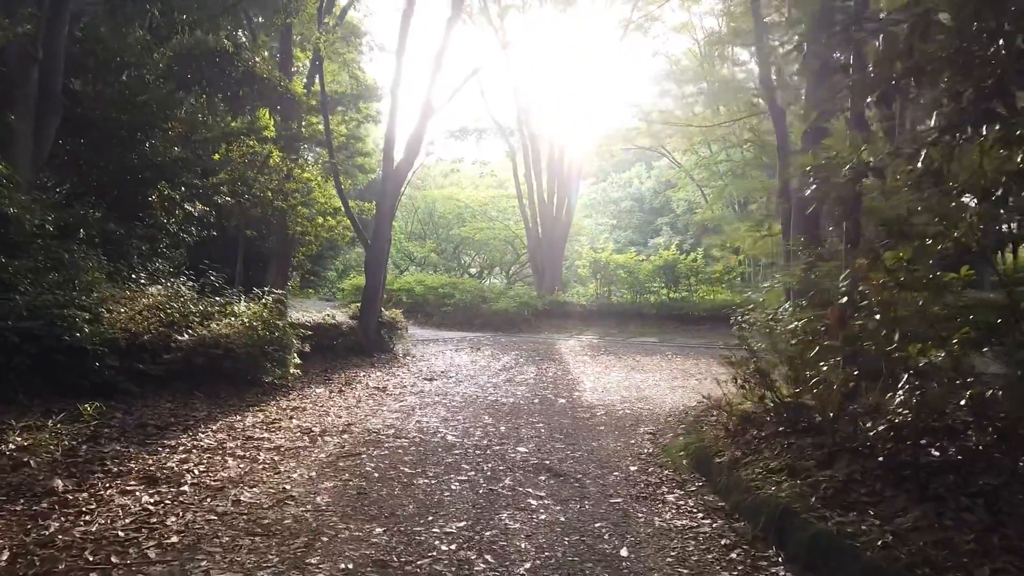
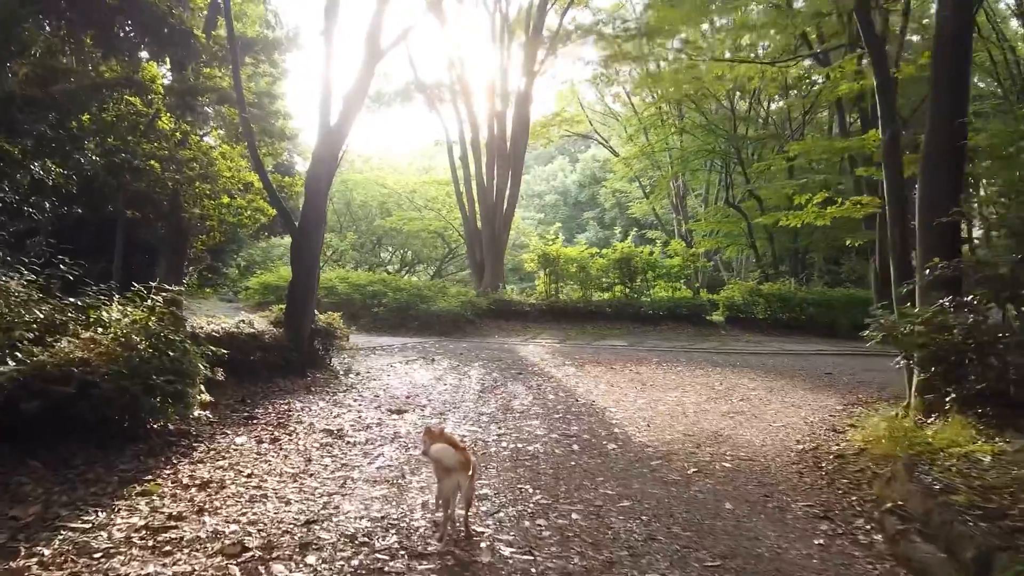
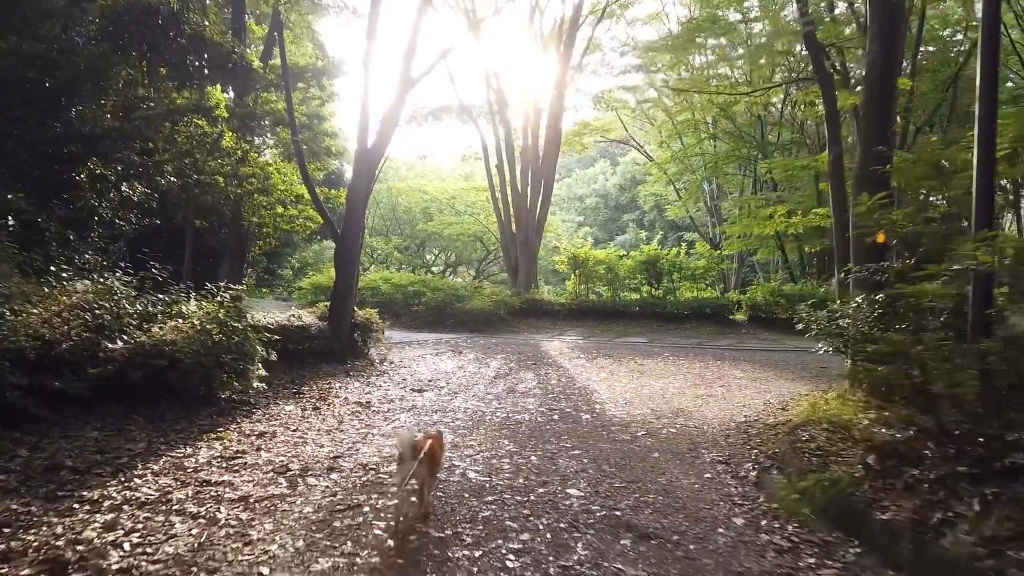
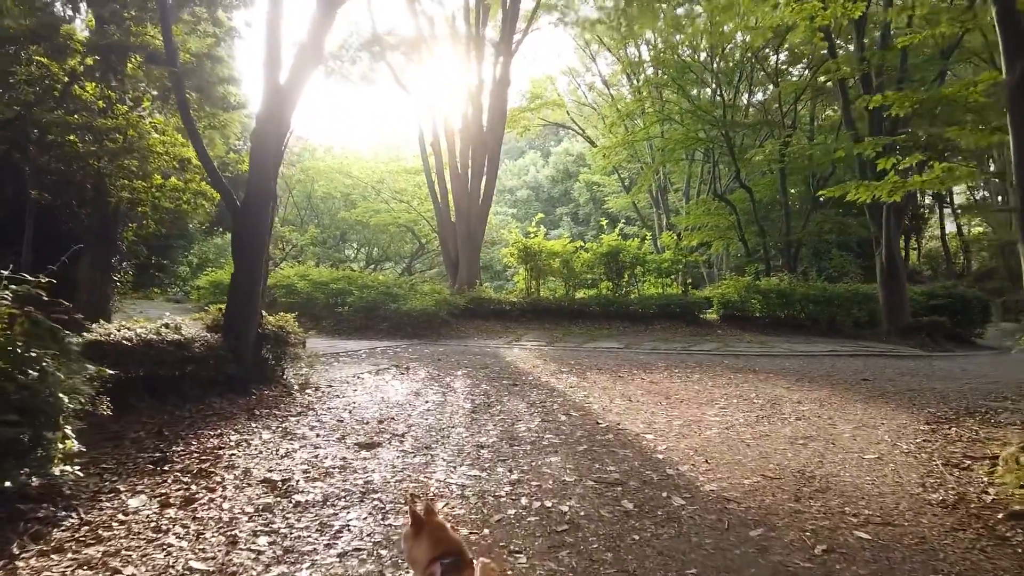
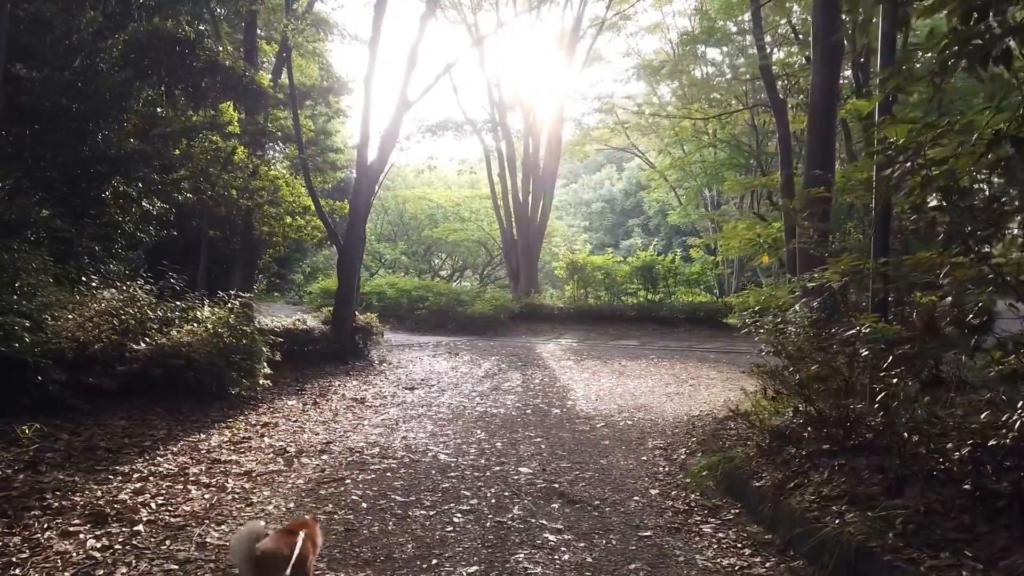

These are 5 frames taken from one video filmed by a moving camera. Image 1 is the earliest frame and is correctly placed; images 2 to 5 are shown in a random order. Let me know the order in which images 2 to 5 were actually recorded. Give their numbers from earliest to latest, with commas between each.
5, 3, 2, 4
